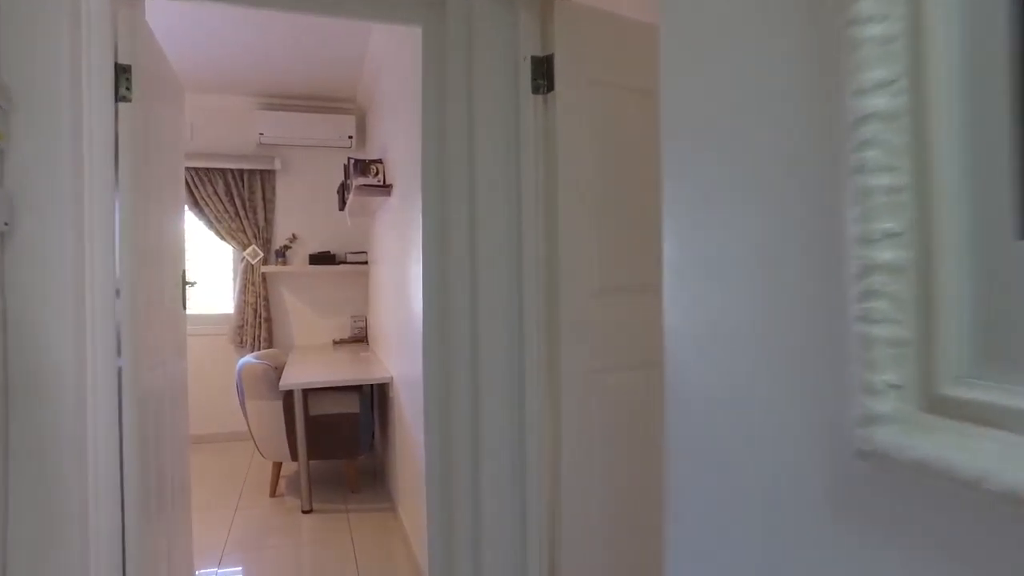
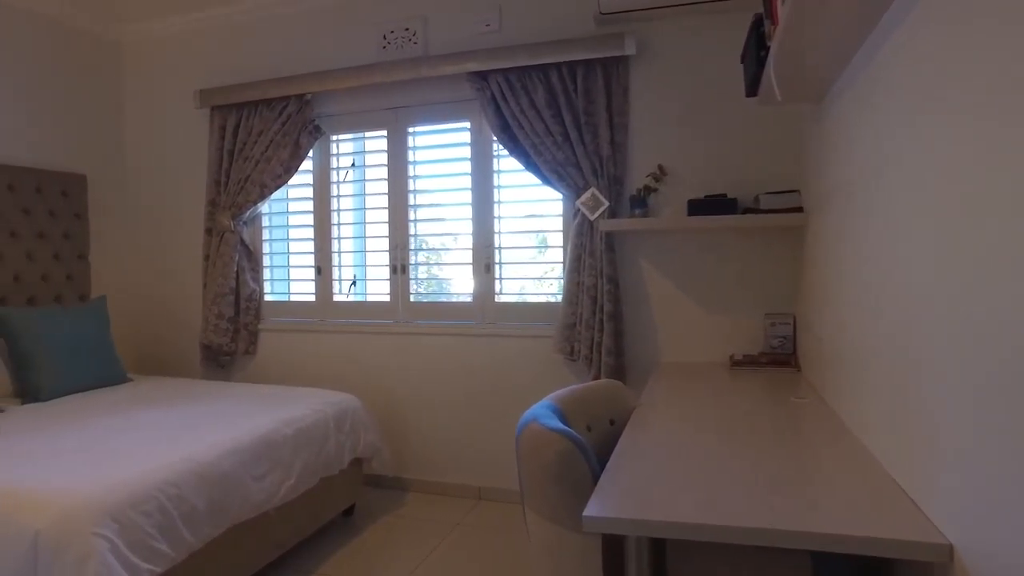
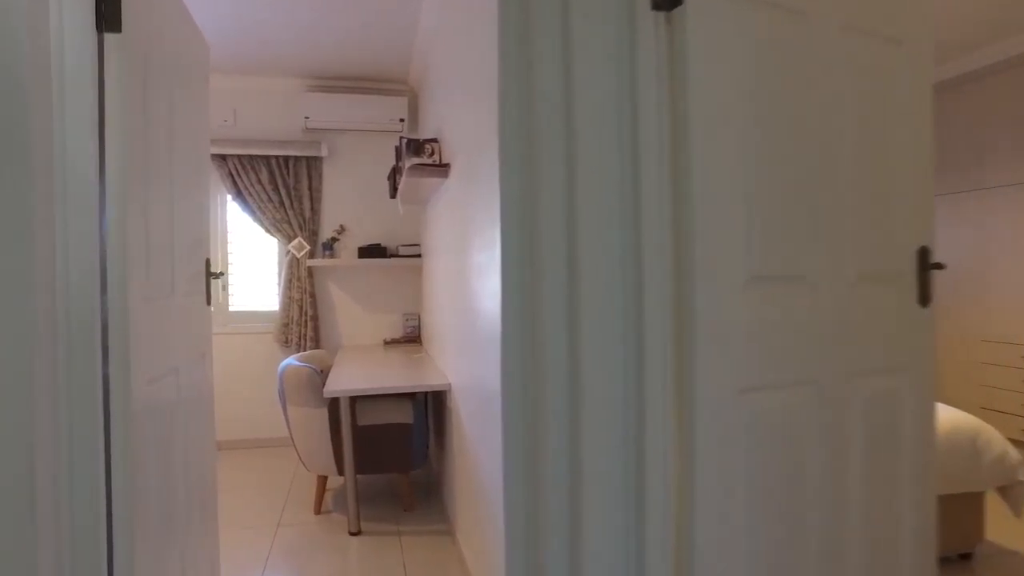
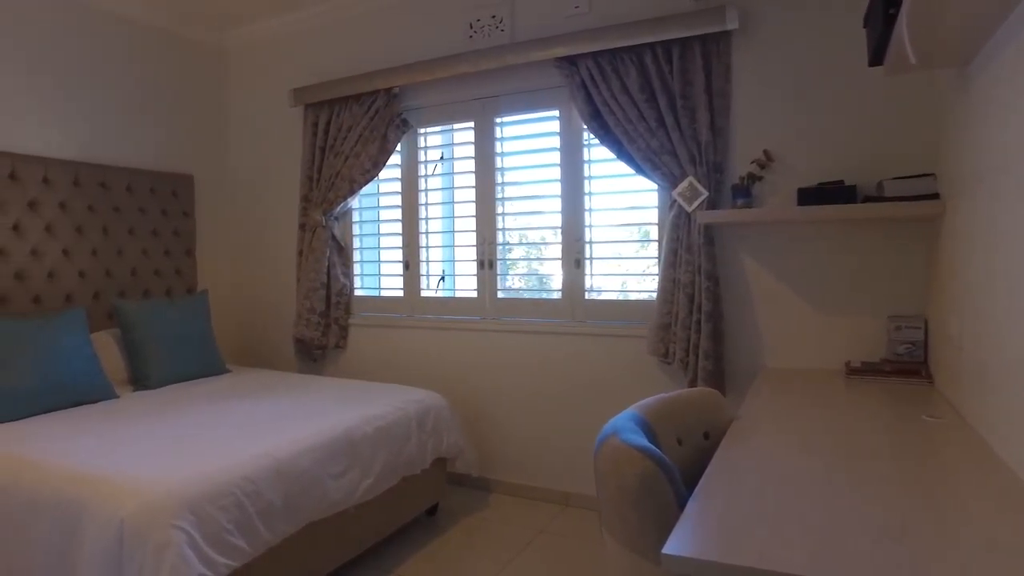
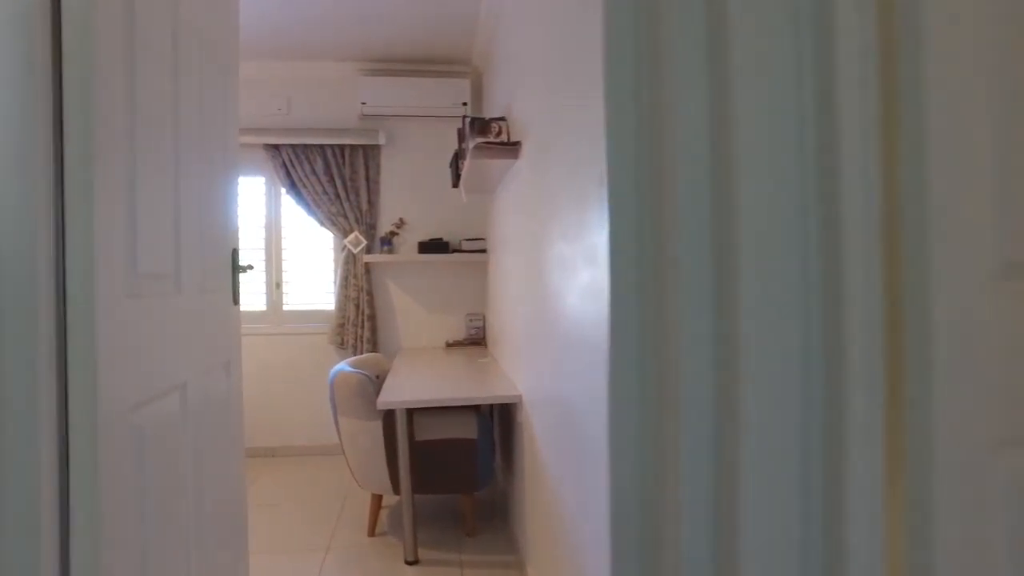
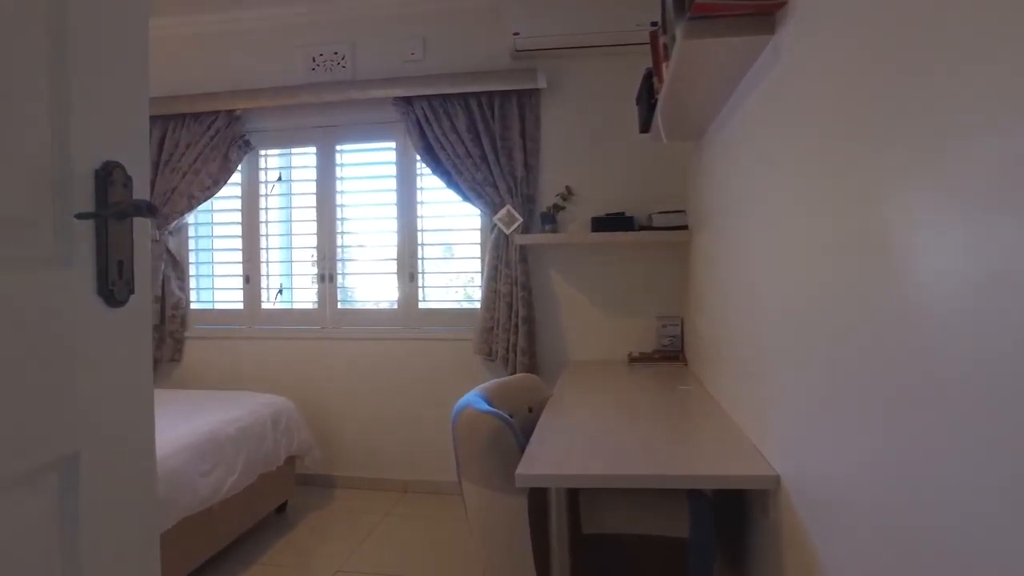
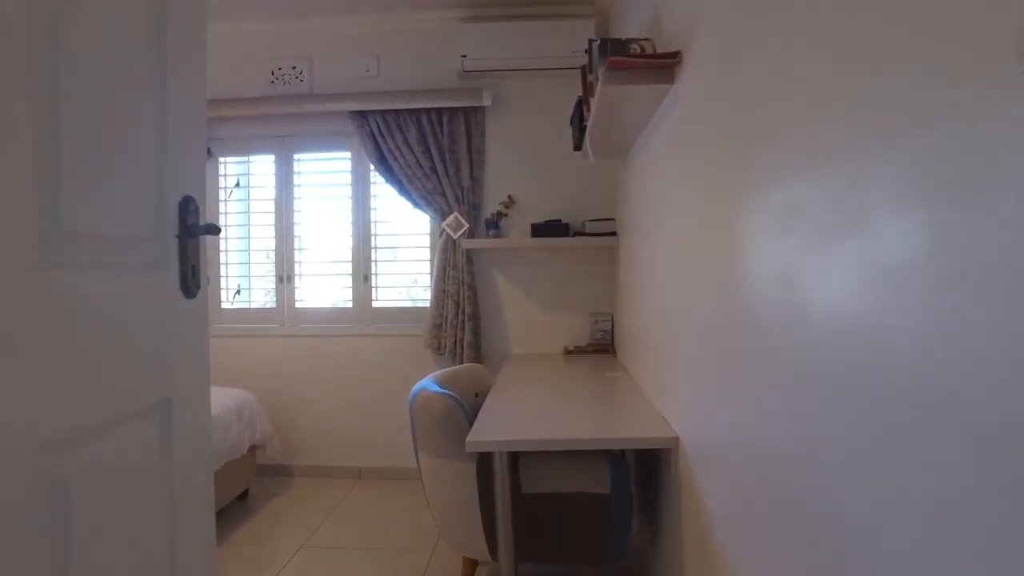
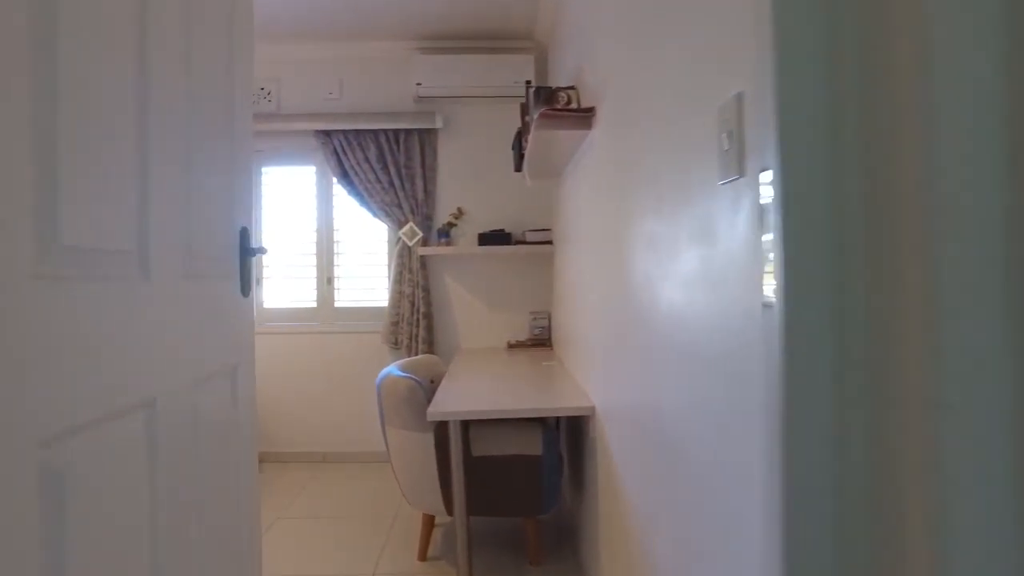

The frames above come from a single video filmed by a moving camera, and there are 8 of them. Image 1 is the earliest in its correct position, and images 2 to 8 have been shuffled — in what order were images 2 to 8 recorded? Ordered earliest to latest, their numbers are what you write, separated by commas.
3, 5, 8, 7, 6, 2, 4
